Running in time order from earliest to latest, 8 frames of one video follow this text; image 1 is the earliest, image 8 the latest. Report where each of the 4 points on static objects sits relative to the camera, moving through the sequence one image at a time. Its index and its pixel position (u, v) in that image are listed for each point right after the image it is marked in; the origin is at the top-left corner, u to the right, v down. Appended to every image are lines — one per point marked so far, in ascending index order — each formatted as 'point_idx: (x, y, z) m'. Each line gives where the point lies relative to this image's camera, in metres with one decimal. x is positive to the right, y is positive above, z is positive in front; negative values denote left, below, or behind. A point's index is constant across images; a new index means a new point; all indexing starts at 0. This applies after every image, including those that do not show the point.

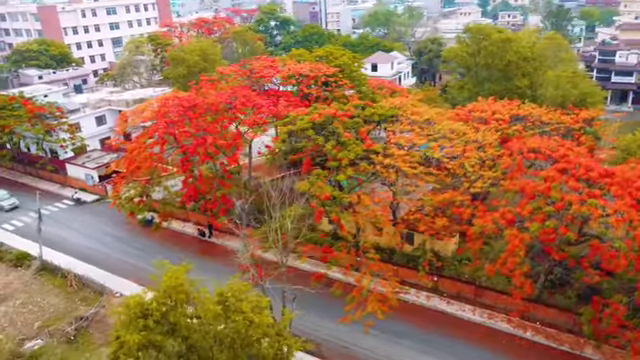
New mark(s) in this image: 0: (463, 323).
0: (+4.0, -4.0, +14.4) m
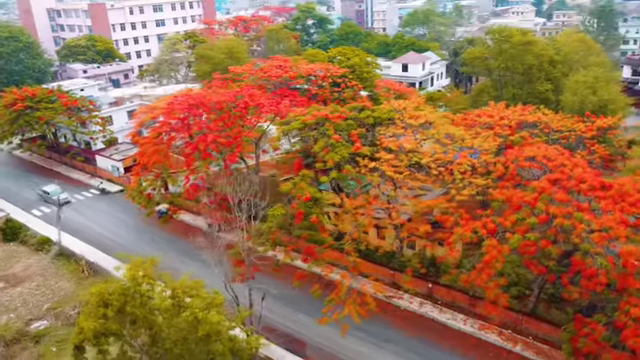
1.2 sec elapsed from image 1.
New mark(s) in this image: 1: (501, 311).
0: (+3.6, -4.2, +14.1) m
1: (+5.2, -3.6, +14.2) m
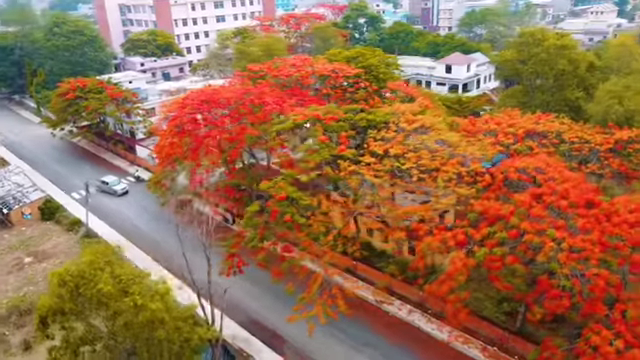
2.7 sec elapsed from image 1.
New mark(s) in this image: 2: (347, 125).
0: (+3.0, -4.4, +13.8) m
1: (+4.6, -3.9, +13.7) m
2: (+0.8, +1.6, +14.6) m
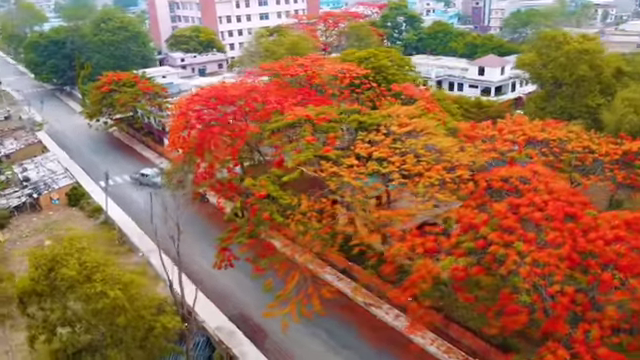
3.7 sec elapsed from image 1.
0: (+2.3, -4.5, +13.7) m
1: (+3.9, -4.1, +13.3) m
2: (+0.5, +1.6, +14.6) m
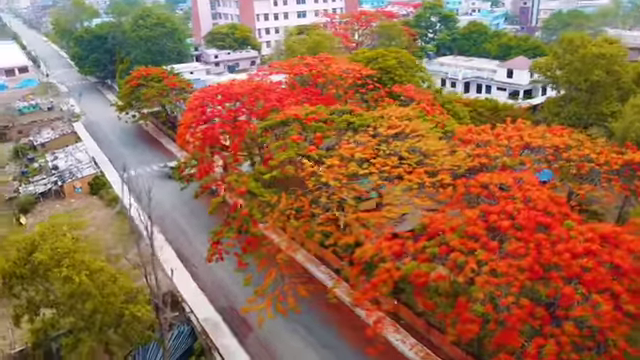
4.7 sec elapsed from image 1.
0: (+1.7, -4.6, +13.6) m
1: (+3.3, -4.2, +13.1) m
2: (+0.2, +1.6, +14.7) m
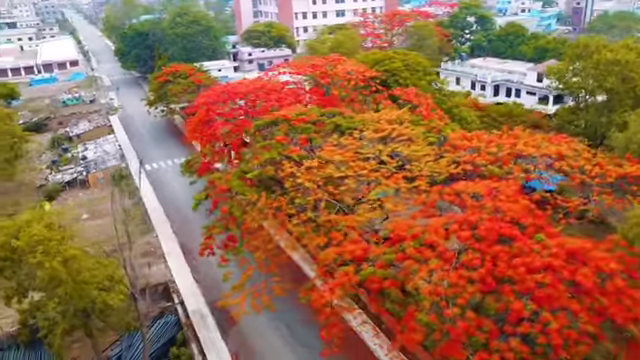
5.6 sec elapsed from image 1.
0: (+1.0, -4.7, +13.6) m
1: (+2.5, -4.4, +13.0) m
2: (-0.1, +1.5, +14.8) m
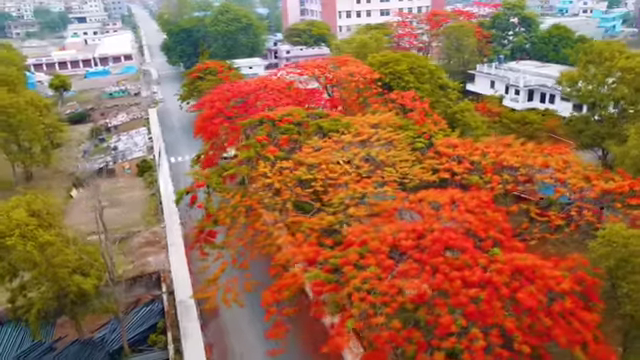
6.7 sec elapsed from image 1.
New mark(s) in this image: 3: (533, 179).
0: (+0.1, -4.7, +13.7) m
1: (+1.5, -4.5, +12.9) m
2: (-0.6, +1.5, +14.9) m
3: (+5.6, 0.0, +13.4) m
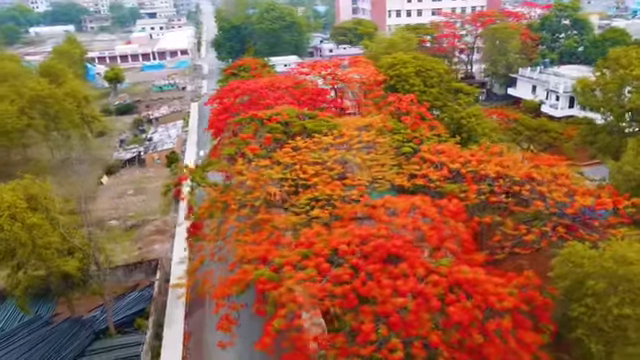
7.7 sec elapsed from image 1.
0: (-0.8, -4.7, +13.8) m
1: (+0.6, -4.6, +12.9) m
2: (-1.0, +1.5, +15.1) m
3: (+4.9, -0.3, +12.8) m
